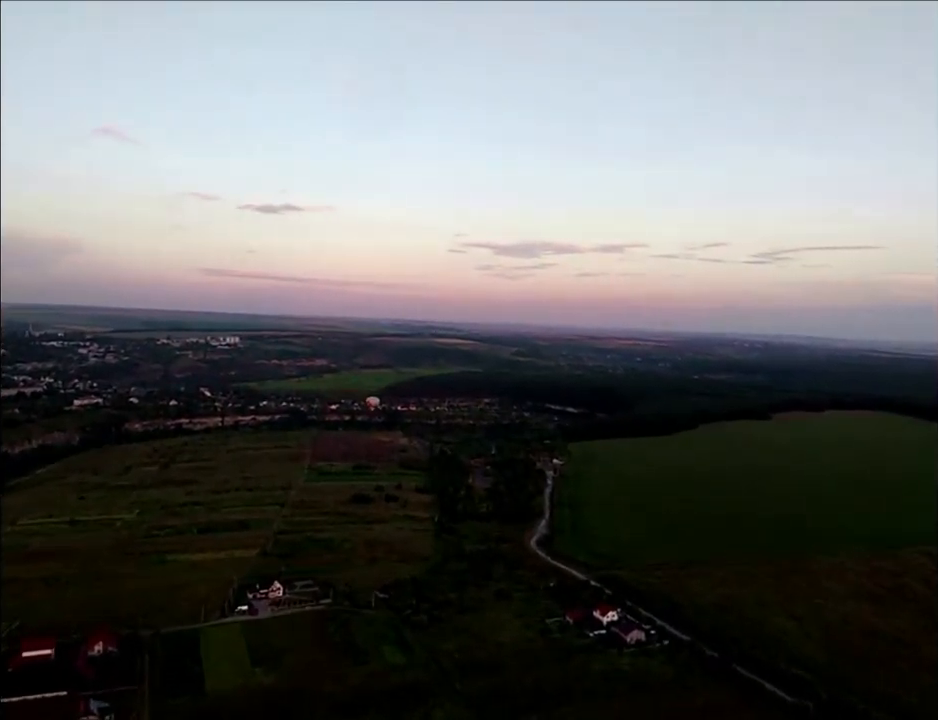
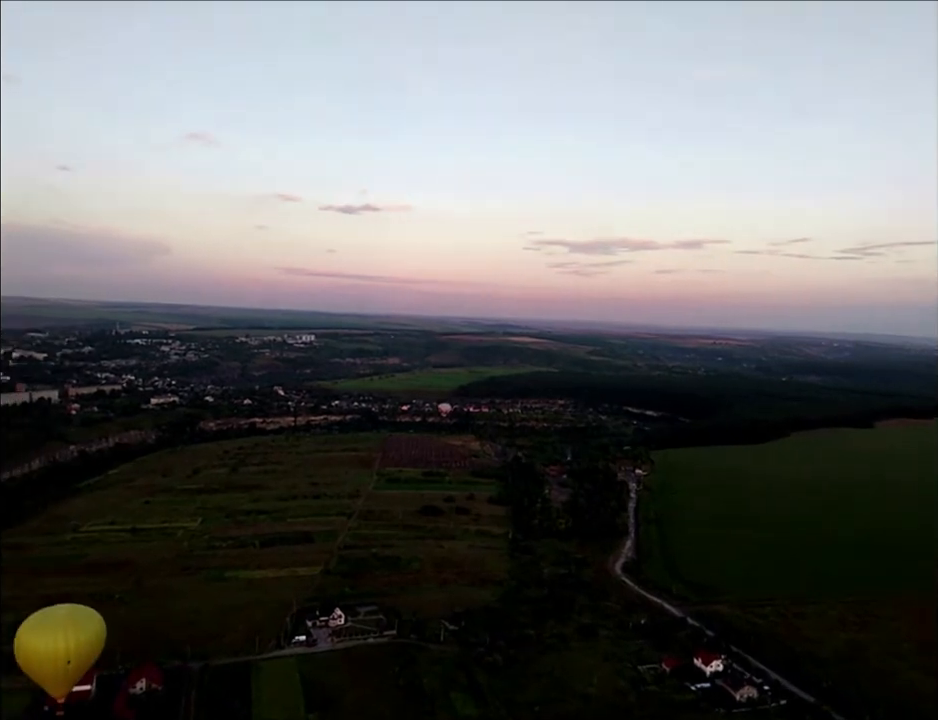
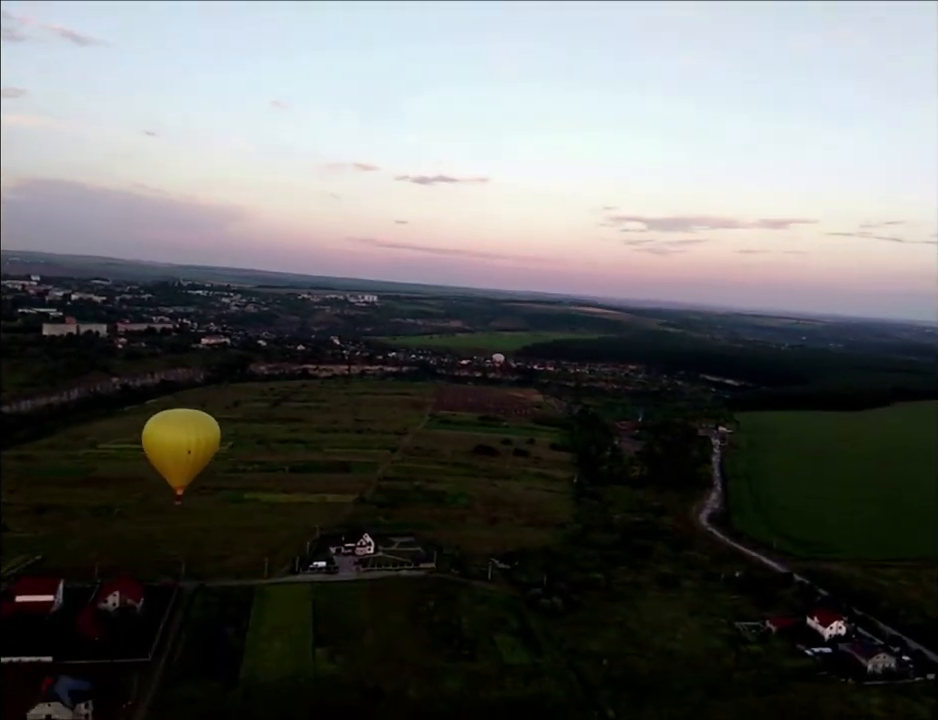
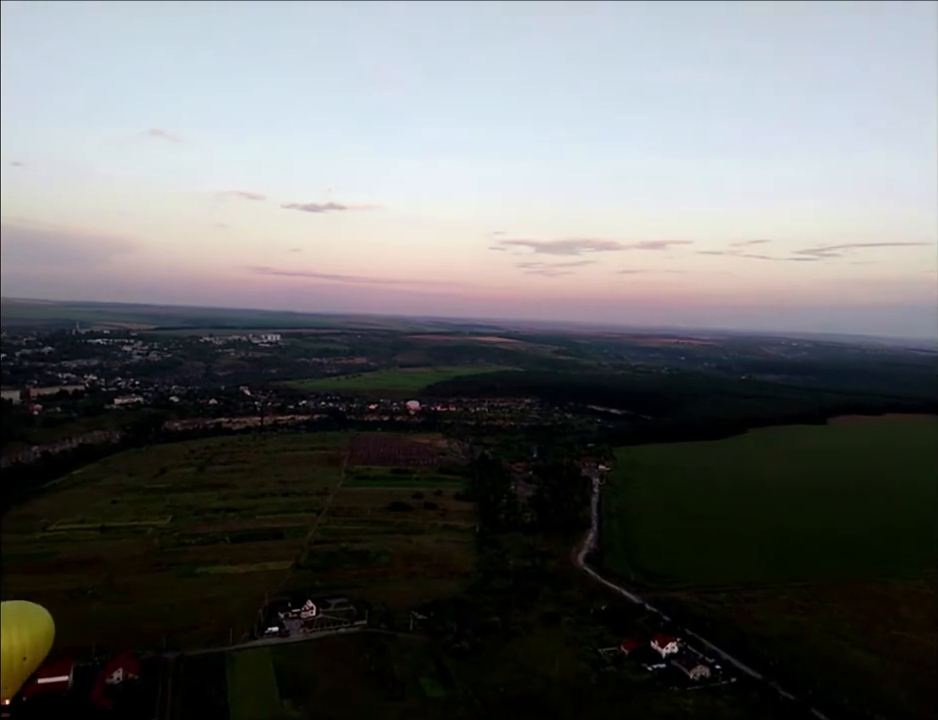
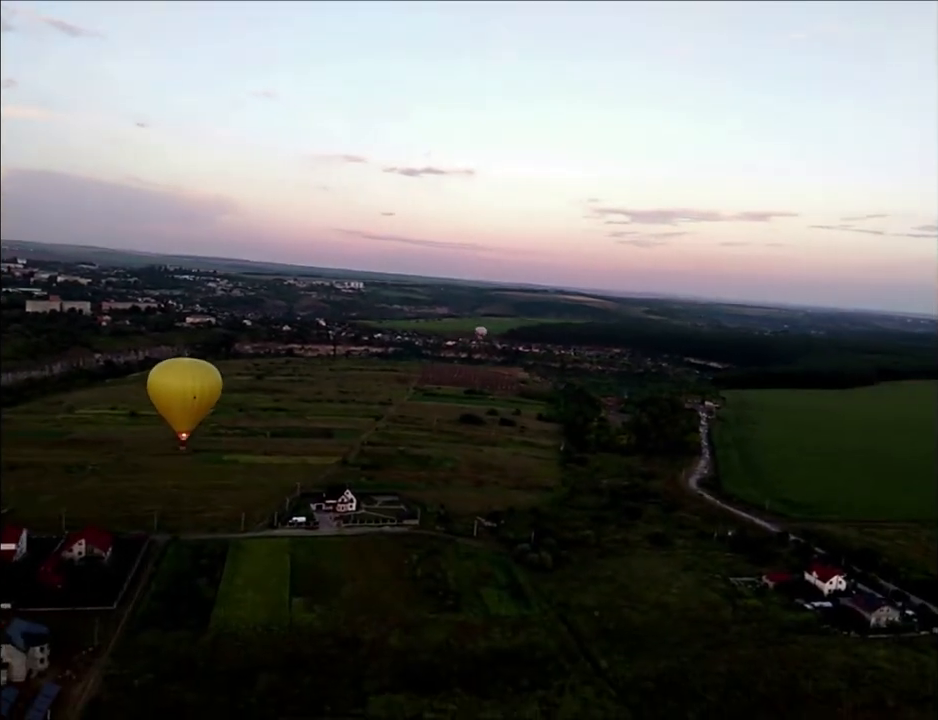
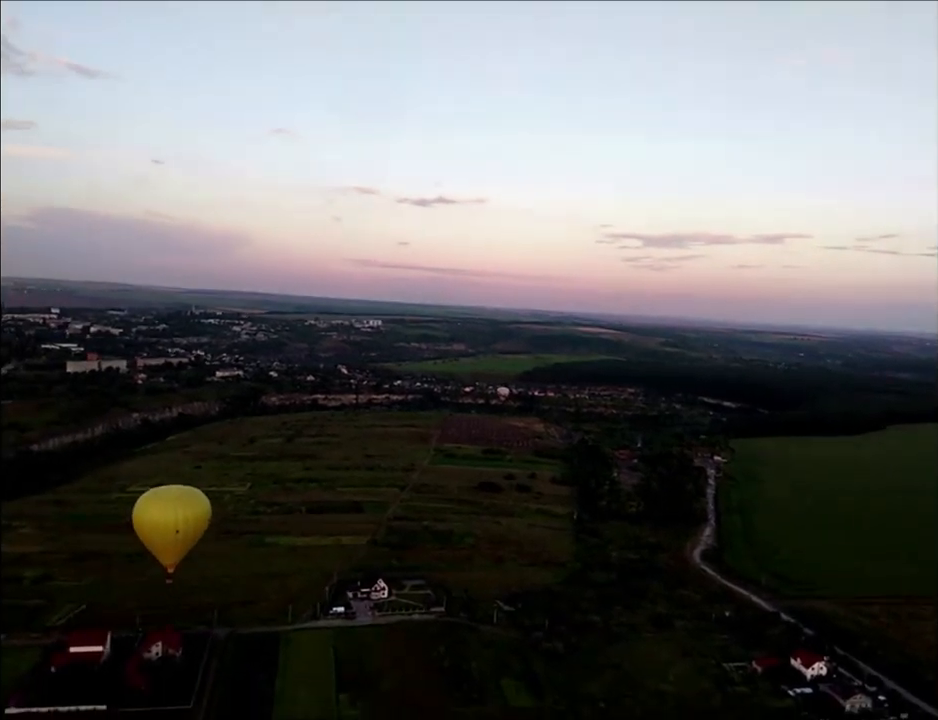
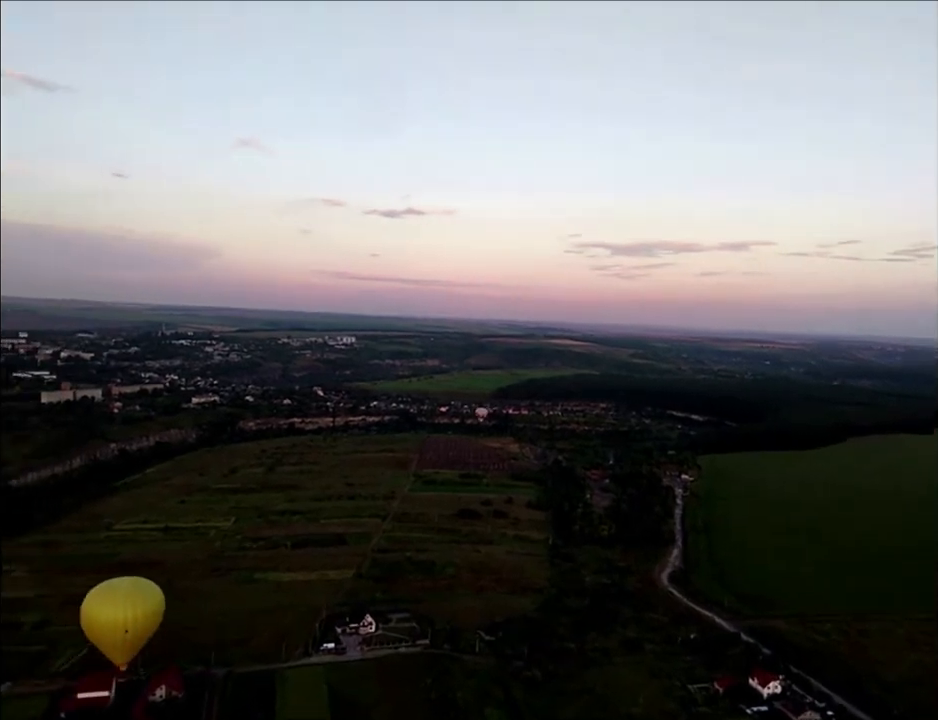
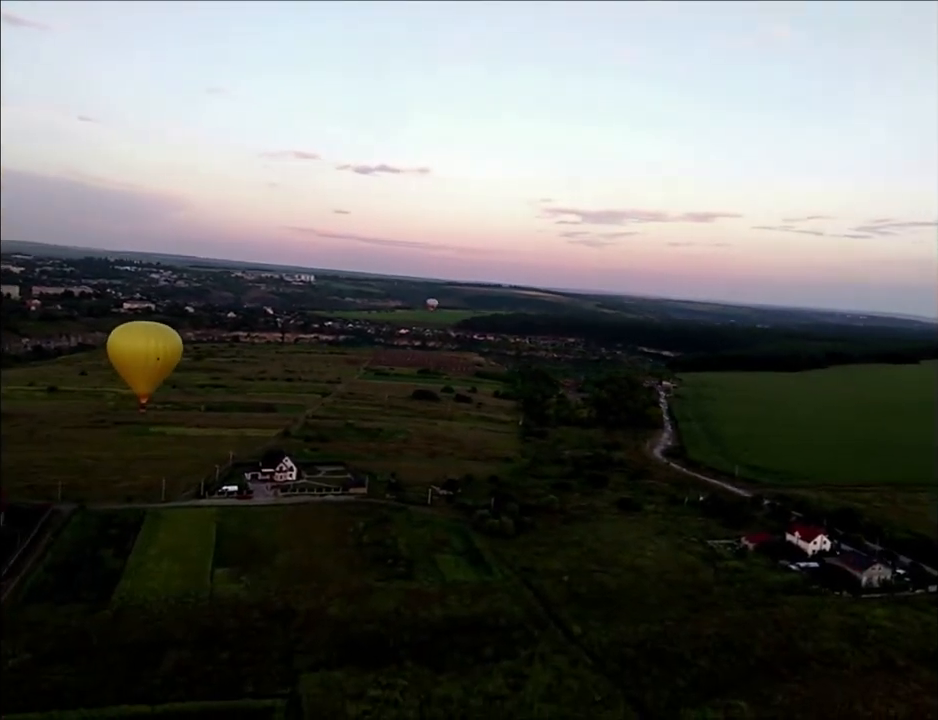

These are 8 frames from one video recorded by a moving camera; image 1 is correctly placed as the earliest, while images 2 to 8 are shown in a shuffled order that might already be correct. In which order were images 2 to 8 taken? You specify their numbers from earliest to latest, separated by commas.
4, 2, 7, 6, 3, 5, 8
